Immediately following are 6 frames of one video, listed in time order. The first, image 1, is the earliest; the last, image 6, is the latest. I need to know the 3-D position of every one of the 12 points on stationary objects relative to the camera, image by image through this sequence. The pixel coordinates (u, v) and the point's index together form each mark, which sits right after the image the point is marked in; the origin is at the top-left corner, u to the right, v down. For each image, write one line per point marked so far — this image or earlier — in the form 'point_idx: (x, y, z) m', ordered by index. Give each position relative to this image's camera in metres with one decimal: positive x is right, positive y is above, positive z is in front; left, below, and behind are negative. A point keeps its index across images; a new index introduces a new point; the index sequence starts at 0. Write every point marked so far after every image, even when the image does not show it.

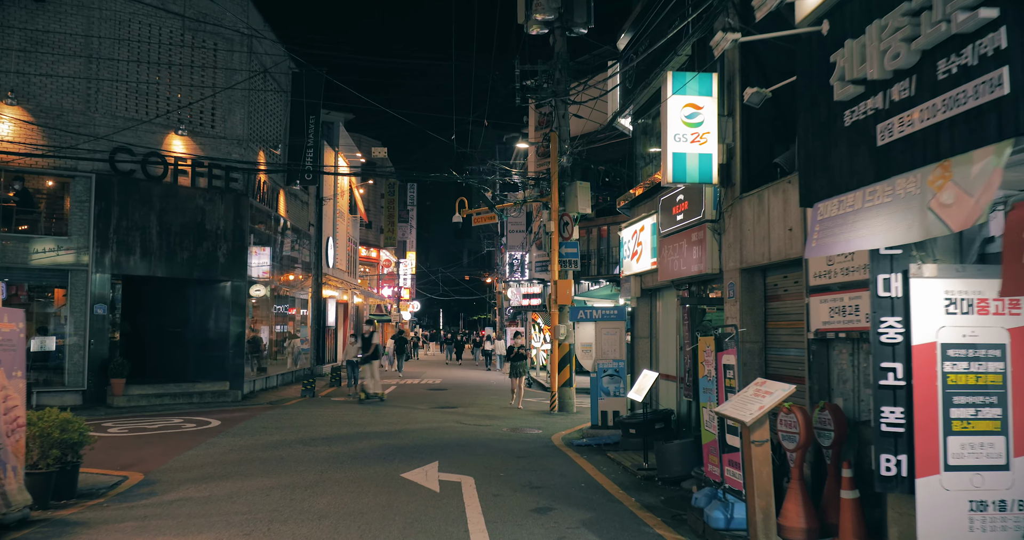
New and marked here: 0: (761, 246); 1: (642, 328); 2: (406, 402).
0: (+2.5, +0.2, +9.0) m
1: (+2.0, -0.9, +14.1) m
2: (-2.3, -2.8, +19.4) m
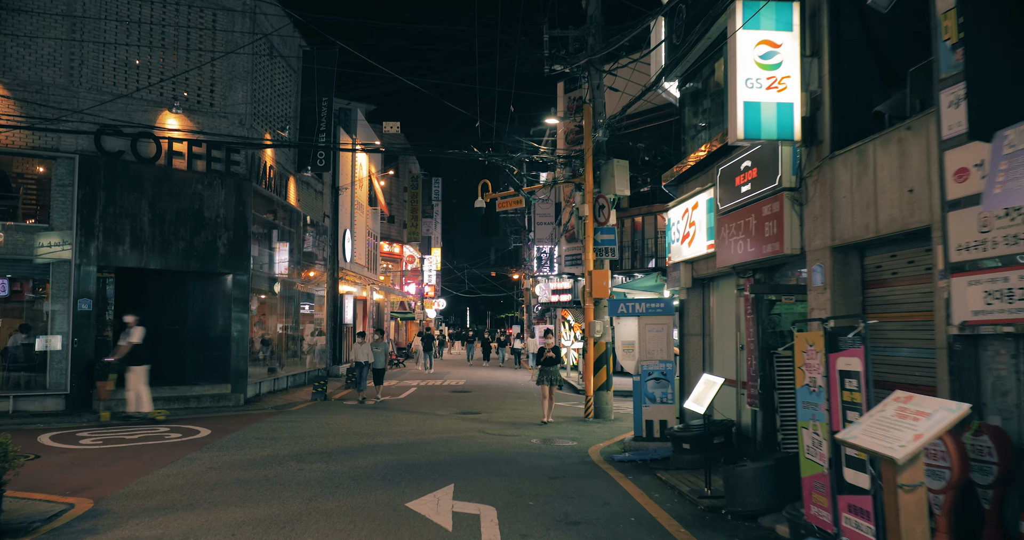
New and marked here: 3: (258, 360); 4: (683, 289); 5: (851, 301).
0: (+2.7, +0.4, +7.0) m
1: (+2.4, -0.7, +12.1) m
2: (-1.7, -2.6, +17.6) m
3: (-5.6, -2.0, +20.0) m
4: (+2.3, -0.3, +12.3) m
5: (+2.8, -0.3, +7.5) m
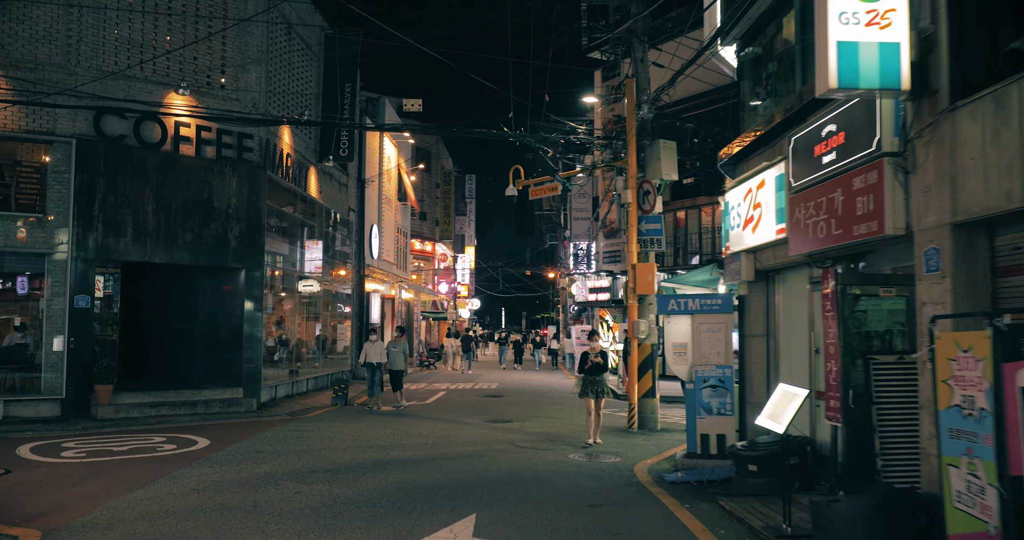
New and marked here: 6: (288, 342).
0: (+2.9, +0.5, +5.4) m
1: (+2.8, -0.6, +10.5) m
2: (-1.1, -2.5, +16.1) m
3: (-4.9, -1.9, +18.7) m
4: (+2.7, -0.2, +10.7) m
5: (+3.0, -0.1, +5.9) m
6: (-4.9, -1.6, +19.8) m
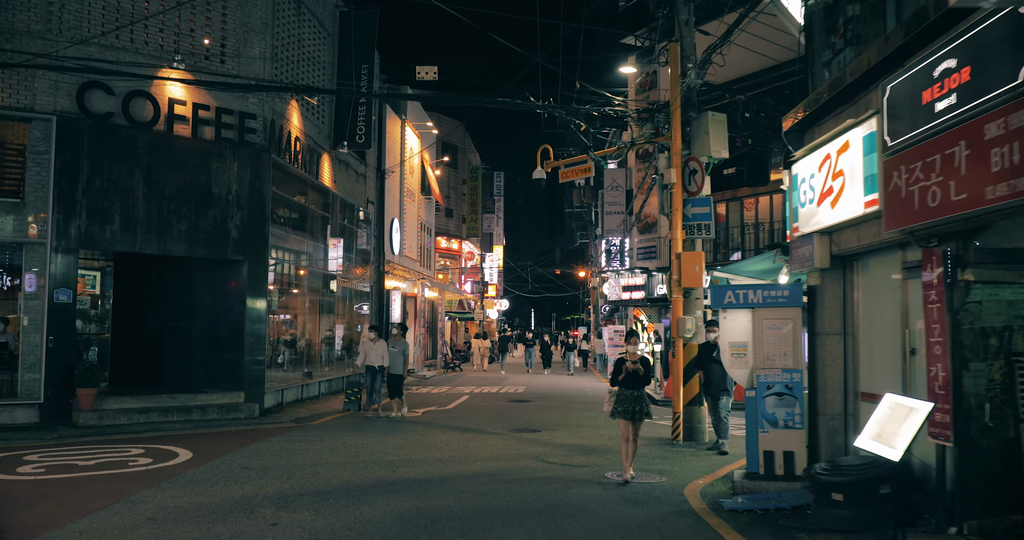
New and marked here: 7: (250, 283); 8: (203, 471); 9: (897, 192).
0: (+3.0, +0.7, +3.7) m
1: (+3.1, -0.5, +8.8) m
2: (-0.6, -2.4, +14.5) m
3: (-4.3, -1.8, +17.2) m
4: (+3.0, 0.0, +9.0) m
5: (+3.1, 0.0, +4.1) m
6: (-4.3, -1.4, +18.3) m
7: (-4.4, -0.2, +15.3) m
8: (-3.1, -2.0, +9.1) m
9: (+2.9, +0.6, +6.7) m
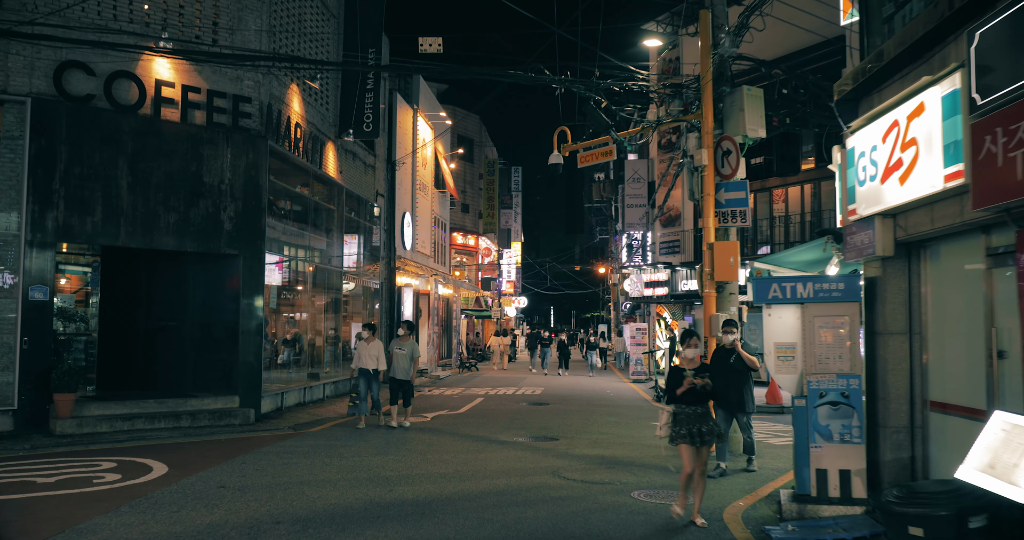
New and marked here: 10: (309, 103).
0: (+3.0, +0.8, +2.5) m
1: (+3.2, -0.4, +7.6) m
2: (-0.4, -2.3, +13.4) m
3: (-4.0, -1.7, +16.2) m
4: (+3.1, +0.1, +7.8) m
5: (+3.1, +0.1, +2.9) m
6: (-4.0, -1.4, +17.3) m
7: (-4.2, -0.1, +14.2) m
8: (-3.0, -1.9, +8.0) m
9: (+2.9, +0.7, +5.5) m
10: (-3.8, +3.2, +17.2) m
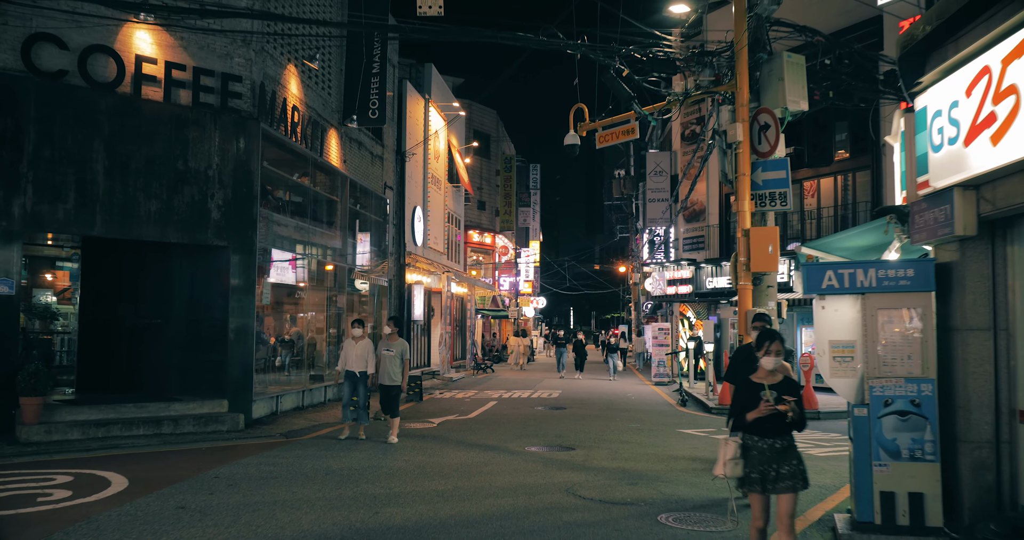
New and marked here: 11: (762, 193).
0: (+2.9, +0.9, +1.2) m
1: (+3.2, -0.3, +6.3) m
2: (-0.2, -2.2, +12.2) m
3: (-3.8, -1.6, +15.1) m
4: (+3.1, +0.2, +6.5) m
5: (+3.0, +0.2, +1.7) m
6: (-3.7, -1.3, +16.2) m
7: (-4.0, 0.0, +13.1) m
8: (-2.9, -1.8, +6.9) m
9: (+2.9, +0.8, +4.3) m
10: (-3.6, +3.3, +16.1) m
11: (+2.7, +0.8, +9.7) m
